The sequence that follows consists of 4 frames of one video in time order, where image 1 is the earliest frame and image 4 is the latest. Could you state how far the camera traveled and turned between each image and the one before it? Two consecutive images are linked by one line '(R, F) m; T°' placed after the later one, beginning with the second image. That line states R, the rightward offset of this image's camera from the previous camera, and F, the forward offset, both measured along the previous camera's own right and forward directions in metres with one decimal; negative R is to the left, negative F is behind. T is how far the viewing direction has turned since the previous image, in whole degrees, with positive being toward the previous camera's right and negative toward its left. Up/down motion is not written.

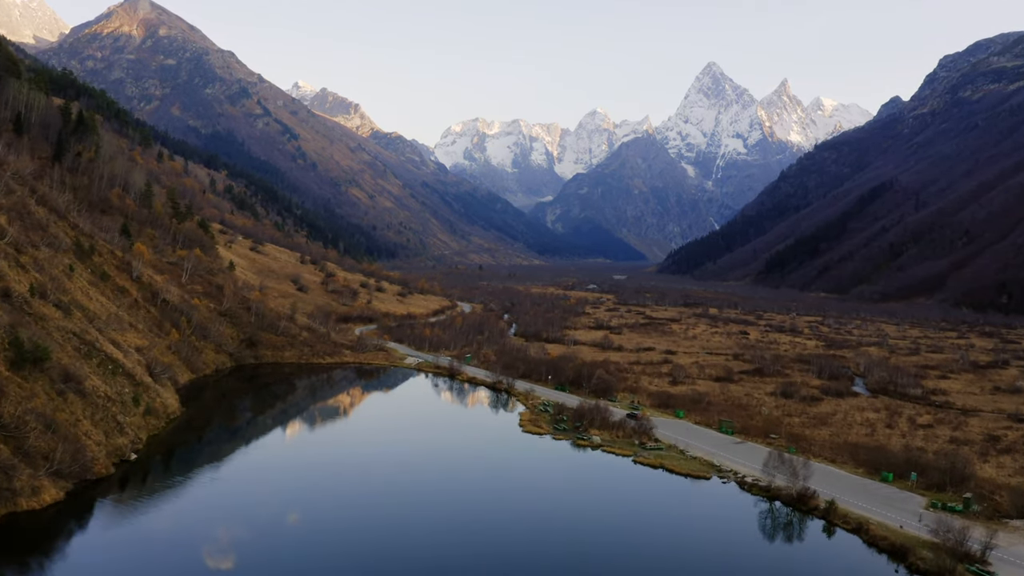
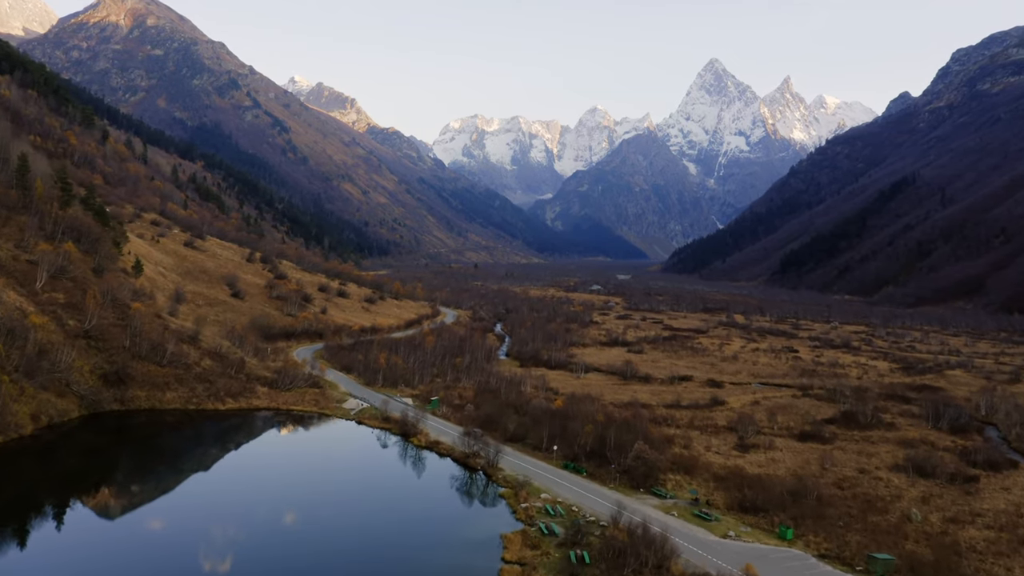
(+1.2, +27.7) m; 0°
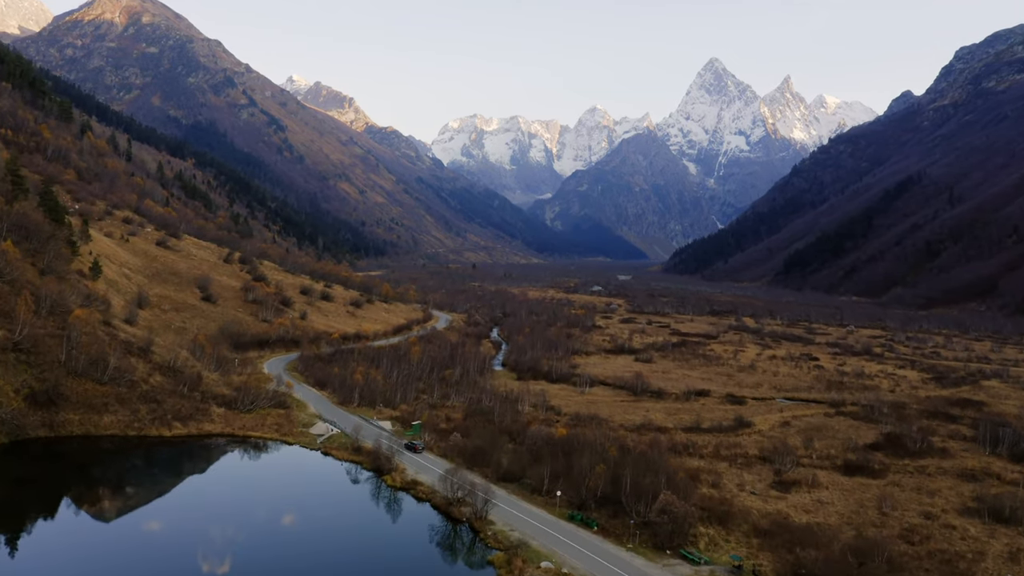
(+0.4, +8.7) m; 0°
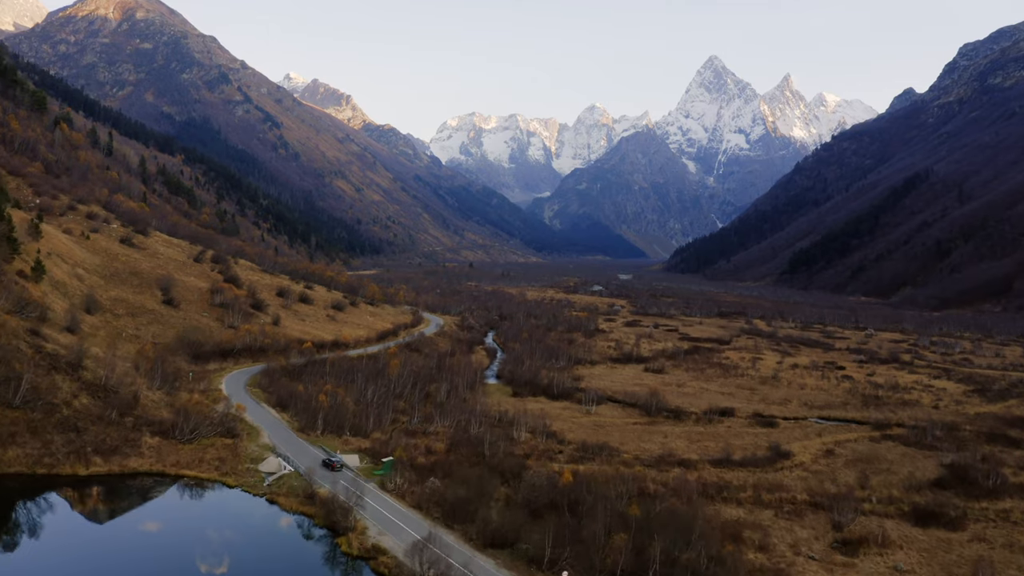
(+0.4, +9.4) m; 0°
